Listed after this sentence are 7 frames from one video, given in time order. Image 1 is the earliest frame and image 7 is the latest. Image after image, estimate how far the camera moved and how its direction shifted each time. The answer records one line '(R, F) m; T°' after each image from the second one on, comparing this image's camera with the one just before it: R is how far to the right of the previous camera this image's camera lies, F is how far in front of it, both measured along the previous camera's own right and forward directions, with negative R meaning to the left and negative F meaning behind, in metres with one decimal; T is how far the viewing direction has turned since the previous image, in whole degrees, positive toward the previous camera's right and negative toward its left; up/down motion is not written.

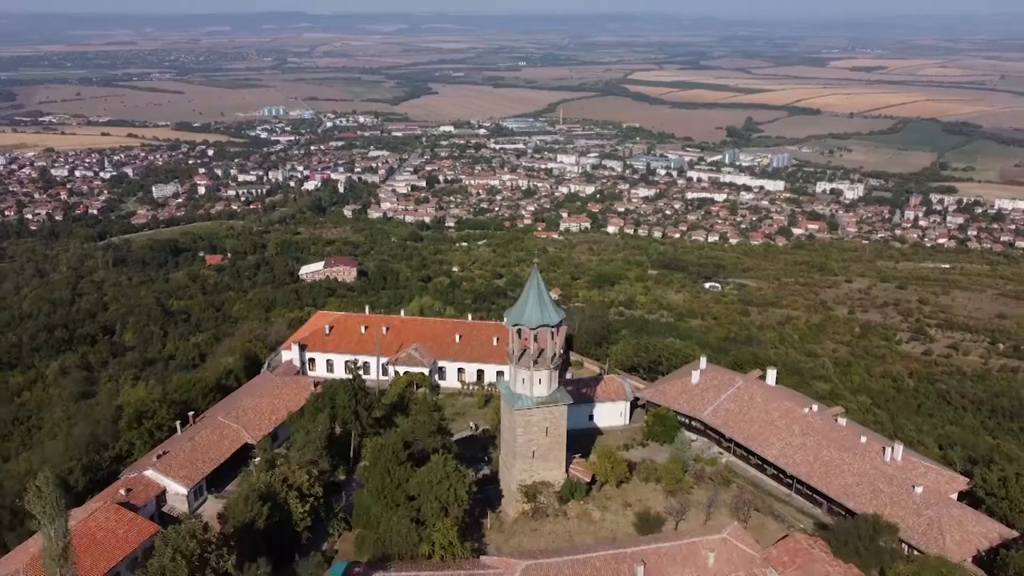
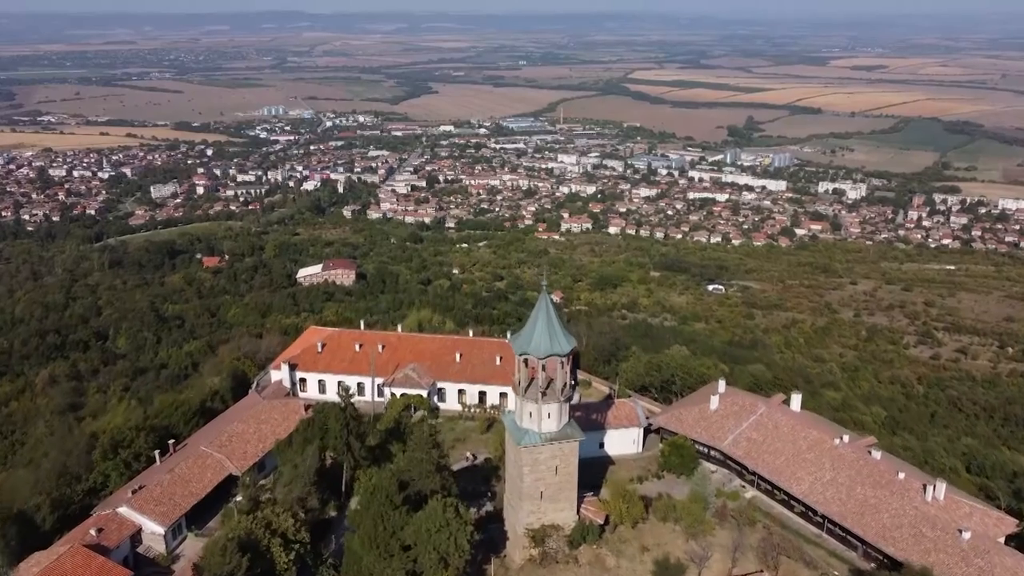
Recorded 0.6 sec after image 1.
(0.0, +0.7) m; 0°
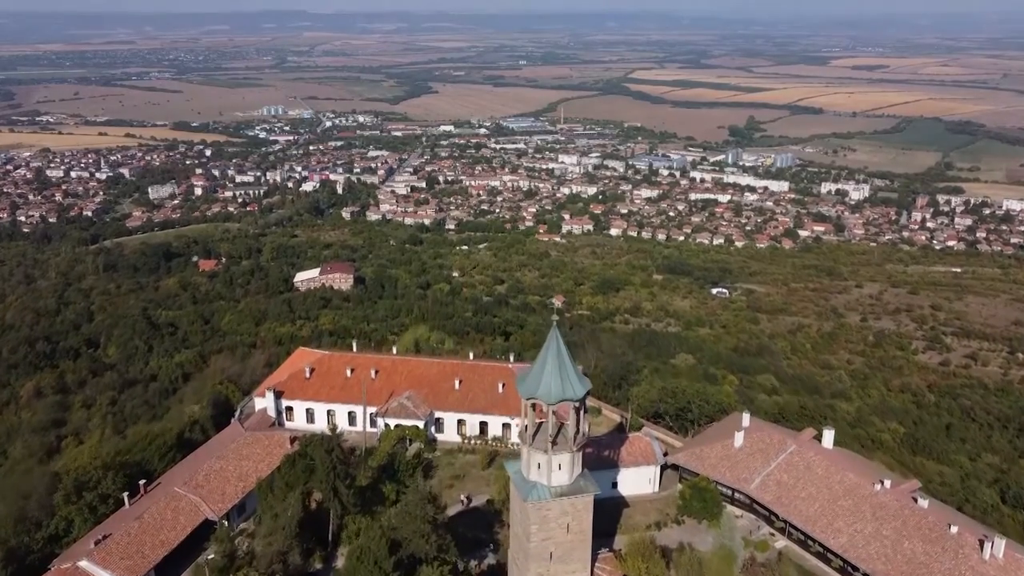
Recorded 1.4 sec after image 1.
(0.0, +0.8) m; 0°
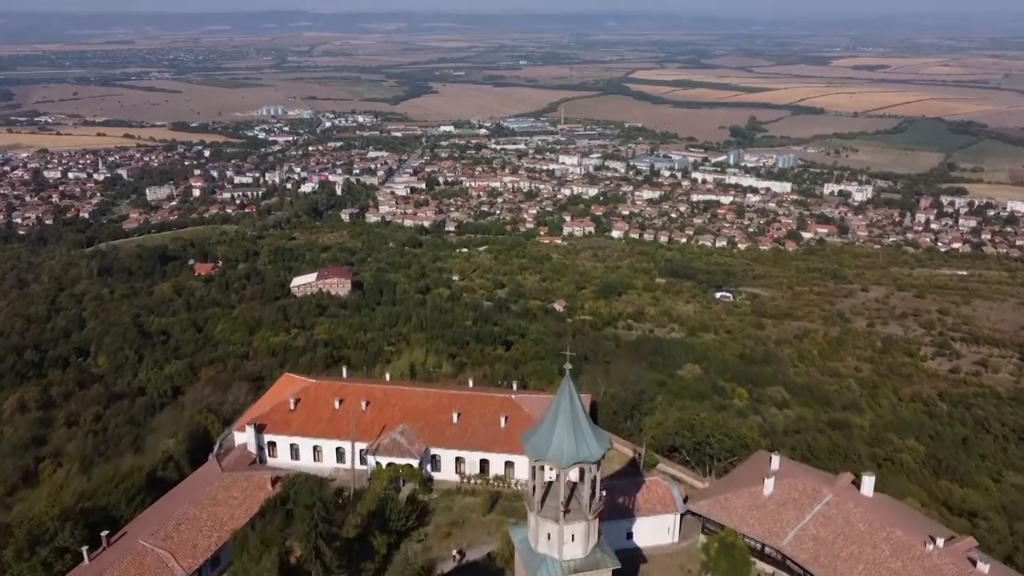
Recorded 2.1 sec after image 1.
(0.0, +0.8) m; 0°
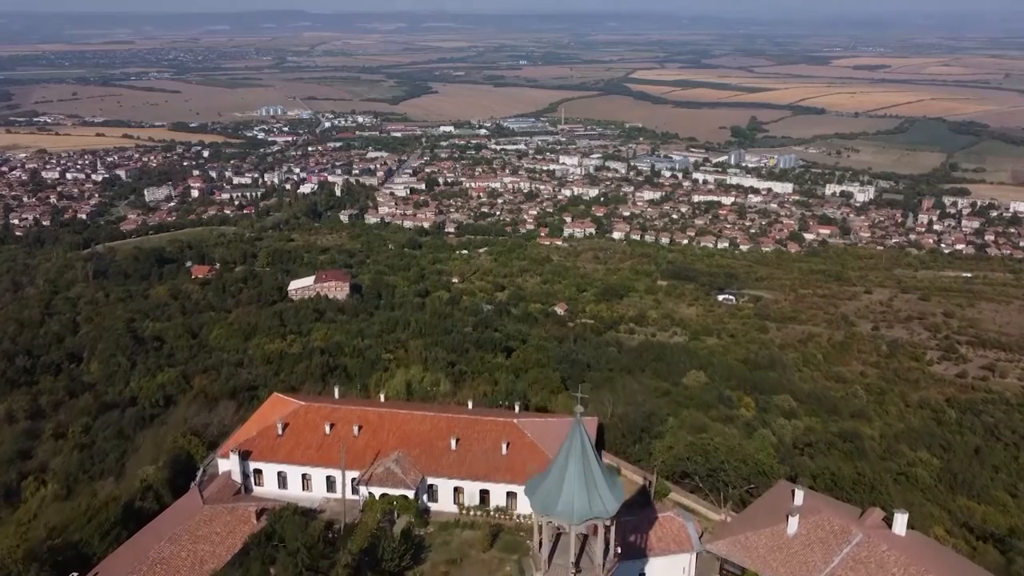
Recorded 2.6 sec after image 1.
(0.0, +0.6) m; 0°
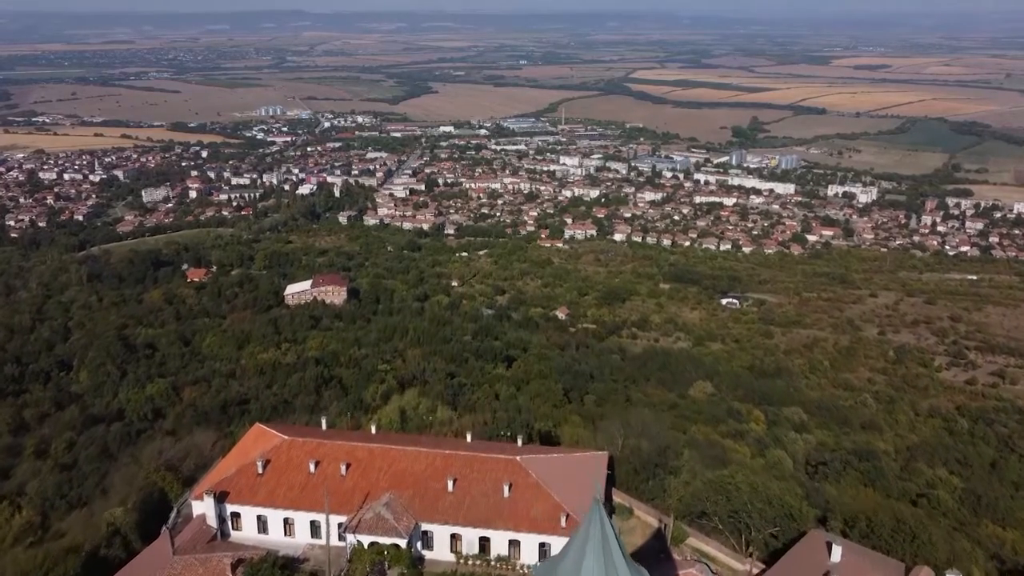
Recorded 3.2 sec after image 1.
(0.0, +0.7) m; 0°
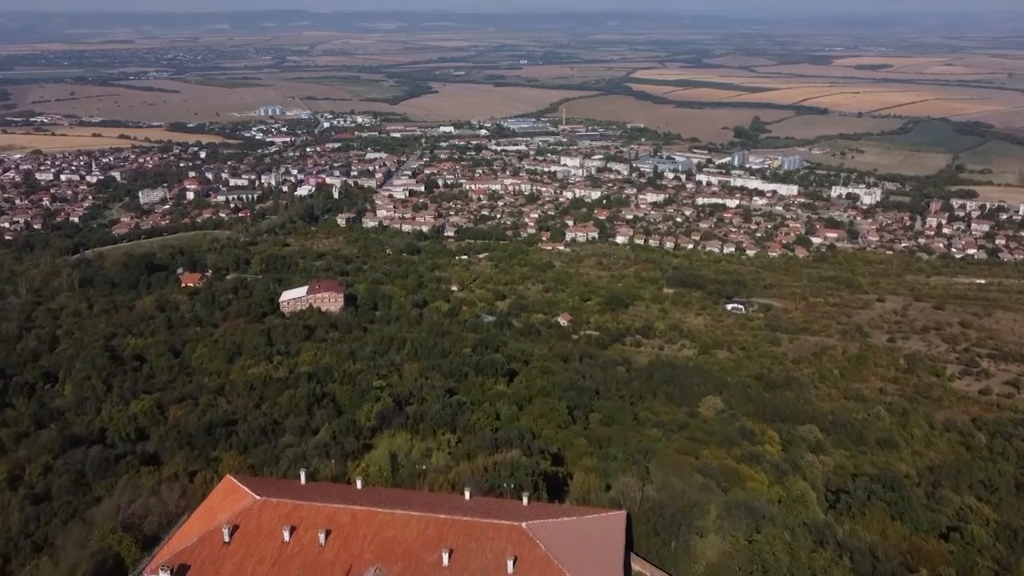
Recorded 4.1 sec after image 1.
(0.0, +1.0) m; 0°
